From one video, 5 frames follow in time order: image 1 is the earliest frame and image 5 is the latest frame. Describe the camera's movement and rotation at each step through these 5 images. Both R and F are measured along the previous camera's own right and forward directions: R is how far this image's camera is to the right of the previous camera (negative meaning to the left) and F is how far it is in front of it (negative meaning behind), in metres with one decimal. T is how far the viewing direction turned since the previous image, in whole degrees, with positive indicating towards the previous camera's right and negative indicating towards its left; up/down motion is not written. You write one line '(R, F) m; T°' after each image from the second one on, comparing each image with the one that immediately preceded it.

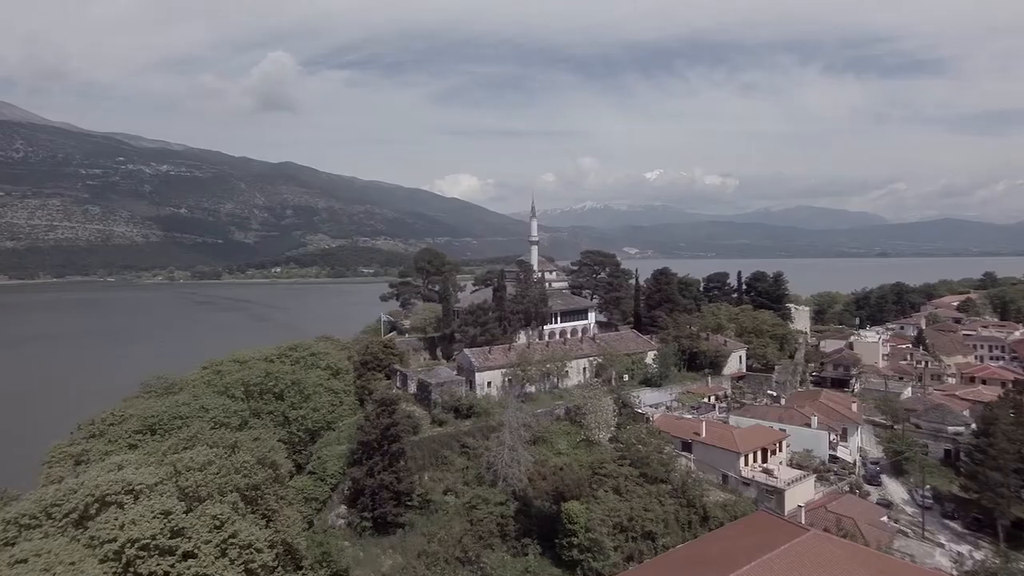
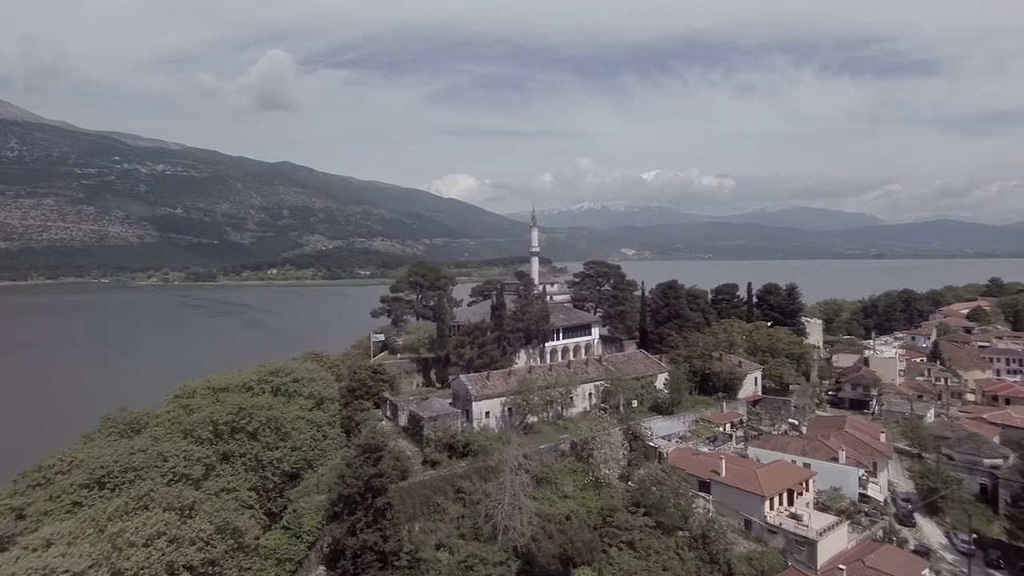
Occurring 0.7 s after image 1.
(-0.1, +1.0) m; 0°
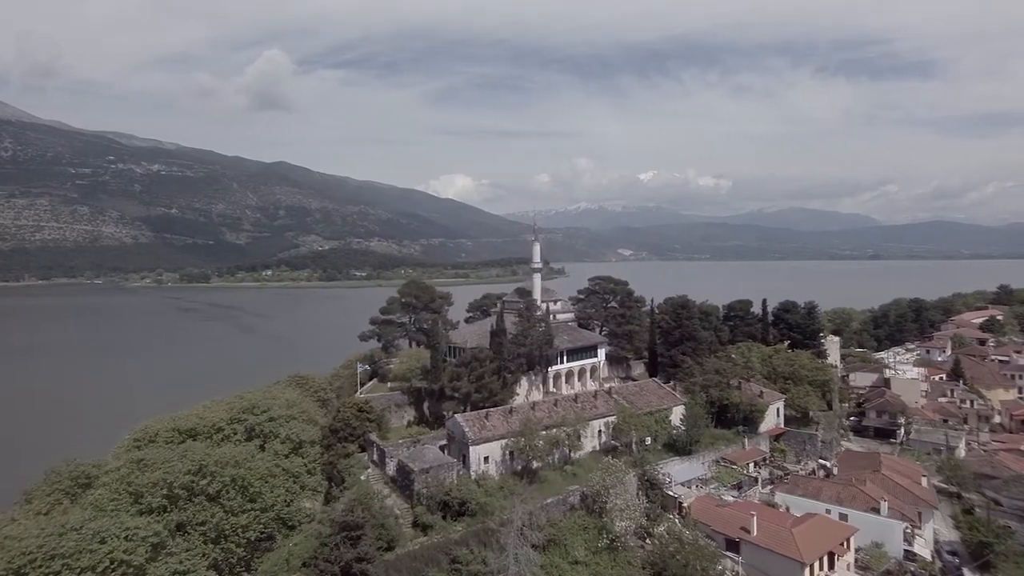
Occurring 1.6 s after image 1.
(-0.1, +1.2) m; 0°
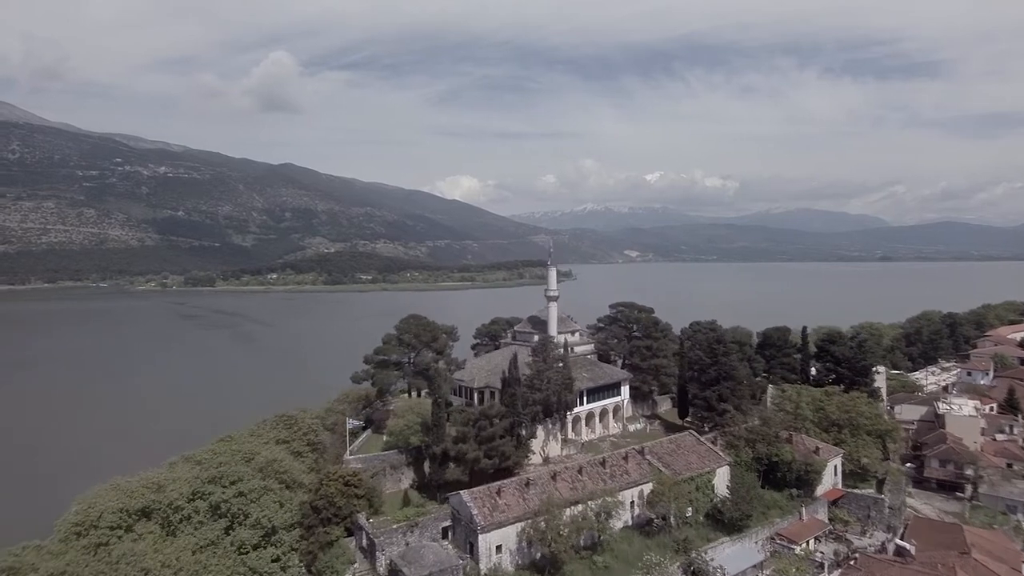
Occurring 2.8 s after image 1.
(-0.2, +1.8) m; -1°
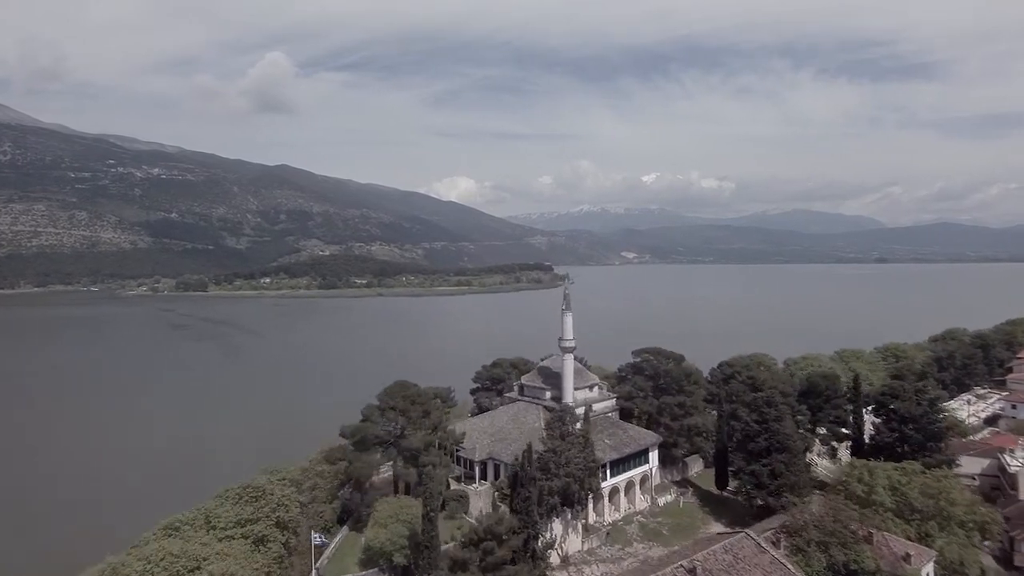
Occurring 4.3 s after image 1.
(-0.2, +2.3) m; 0°
